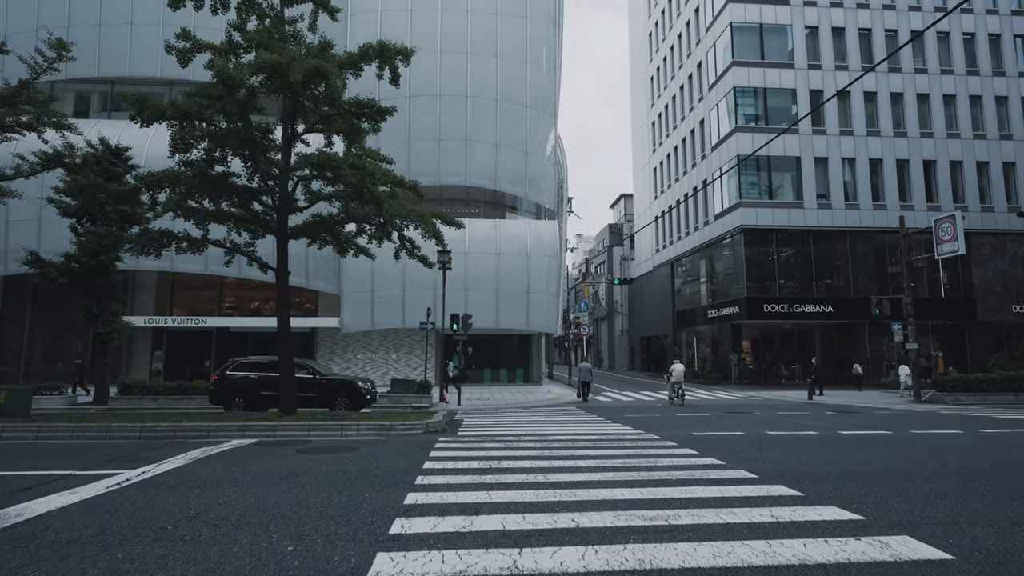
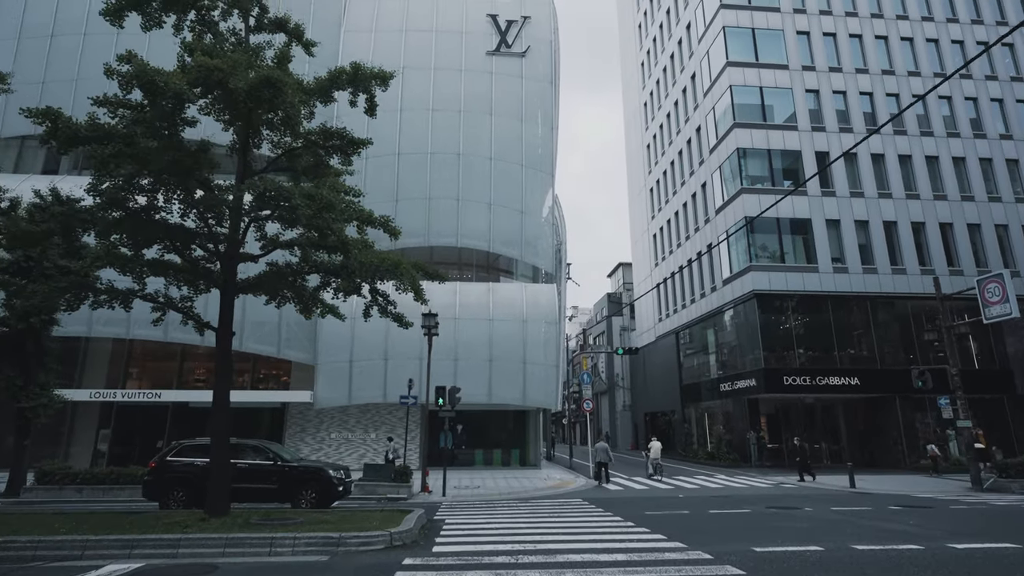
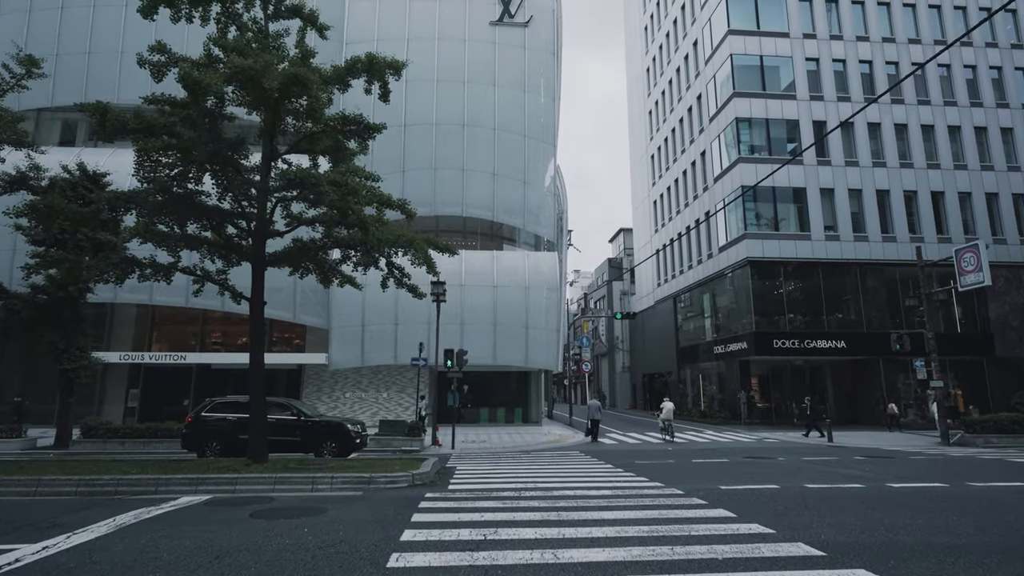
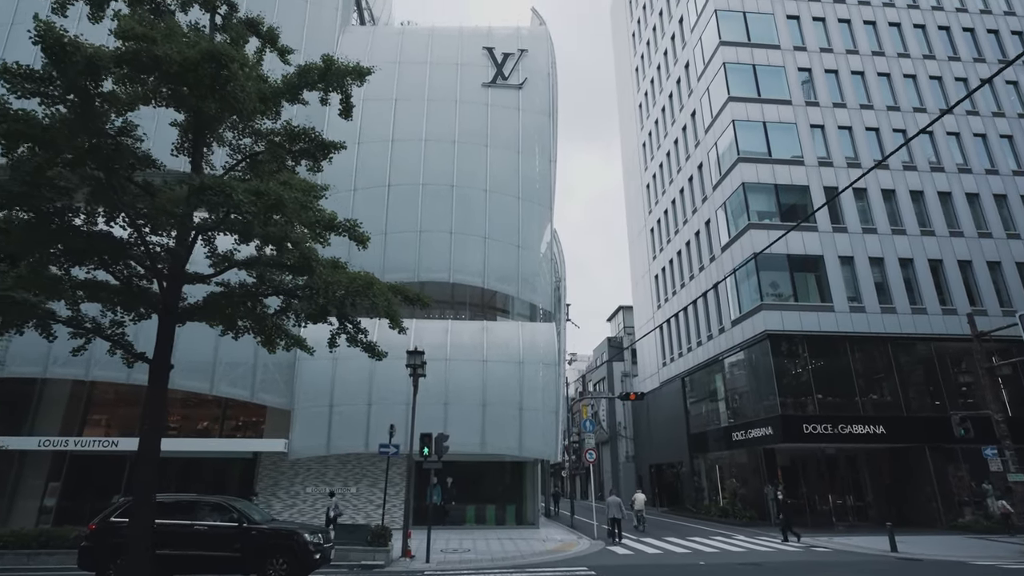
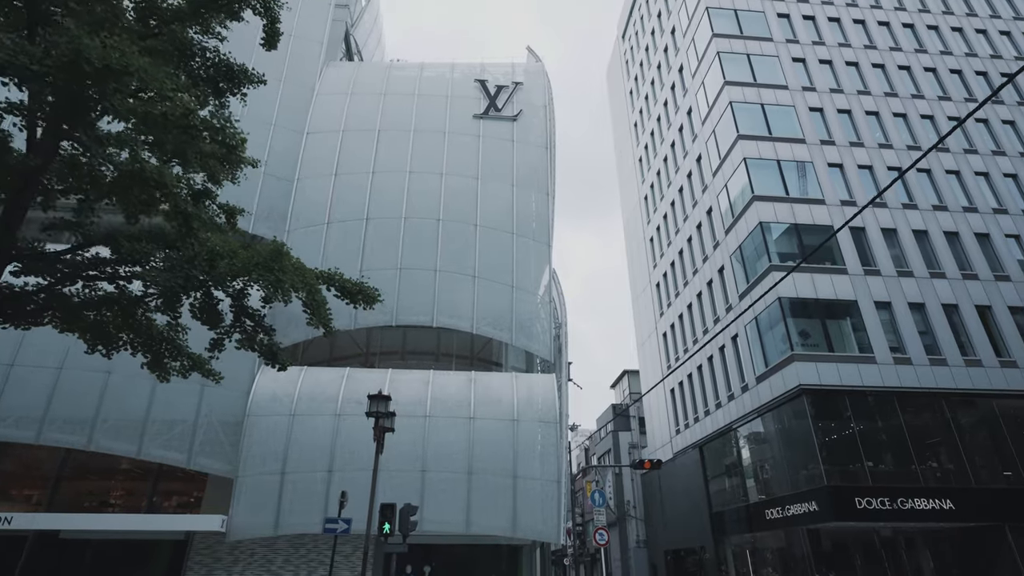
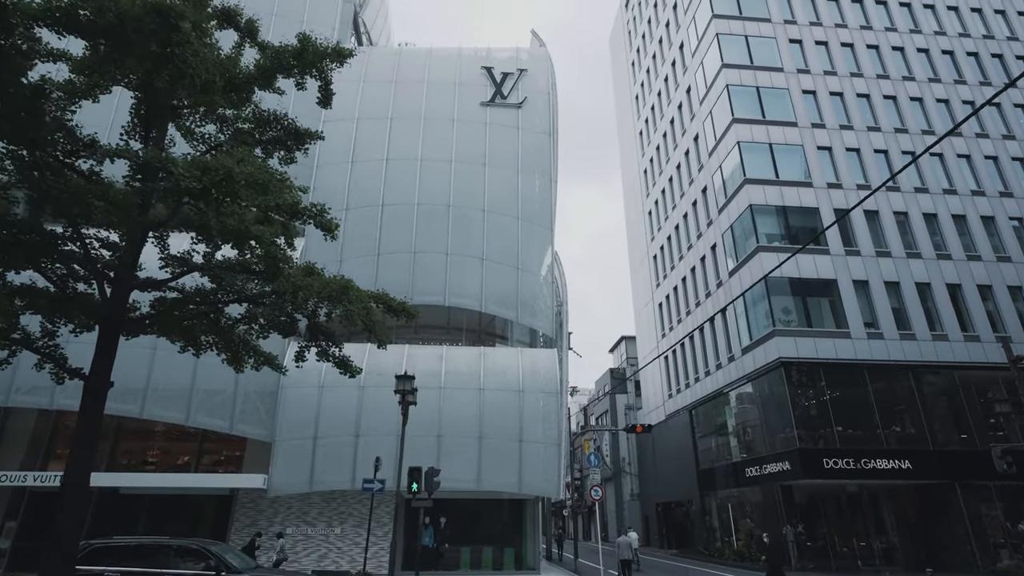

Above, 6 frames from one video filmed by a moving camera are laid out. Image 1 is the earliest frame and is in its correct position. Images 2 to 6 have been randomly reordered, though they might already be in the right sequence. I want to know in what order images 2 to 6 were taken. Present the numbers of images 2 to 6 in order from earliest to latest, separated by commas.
3, 2, 4, 6, 5
